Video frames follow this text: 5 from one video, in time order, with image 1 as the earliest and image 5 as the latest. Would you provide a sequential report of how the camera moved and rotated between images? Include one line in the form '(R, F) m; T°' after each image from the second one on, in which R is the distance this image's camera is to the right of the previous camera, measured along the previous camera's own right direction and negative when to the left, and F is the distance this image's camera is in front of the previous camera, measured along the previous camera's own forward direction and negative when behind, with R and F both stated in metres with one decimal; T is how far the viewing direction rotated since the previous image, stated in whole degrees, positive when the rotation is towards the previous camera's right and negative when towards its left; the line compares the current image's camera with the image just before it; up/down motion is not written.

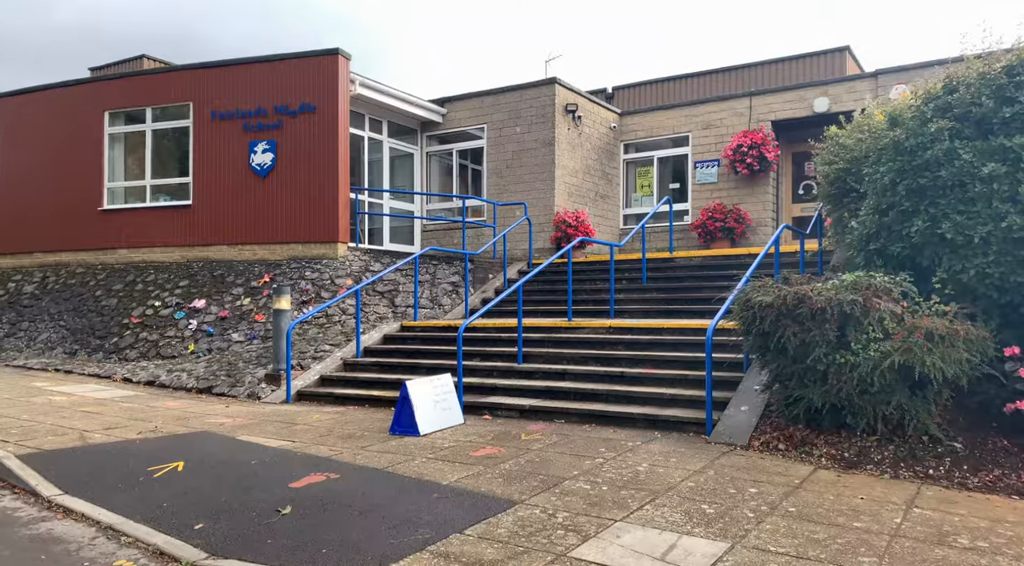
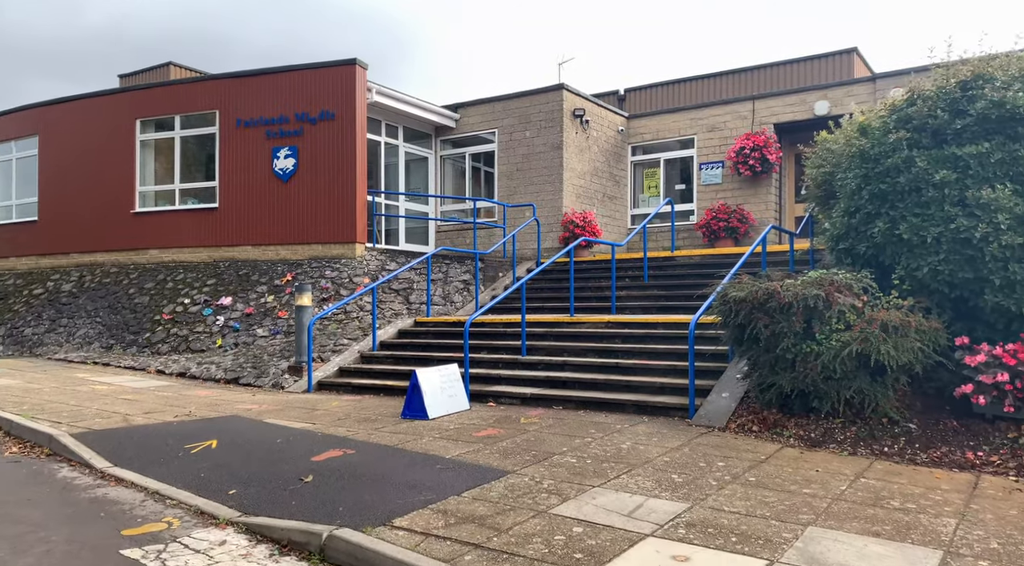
(+0.2, -0.7) m; -1°
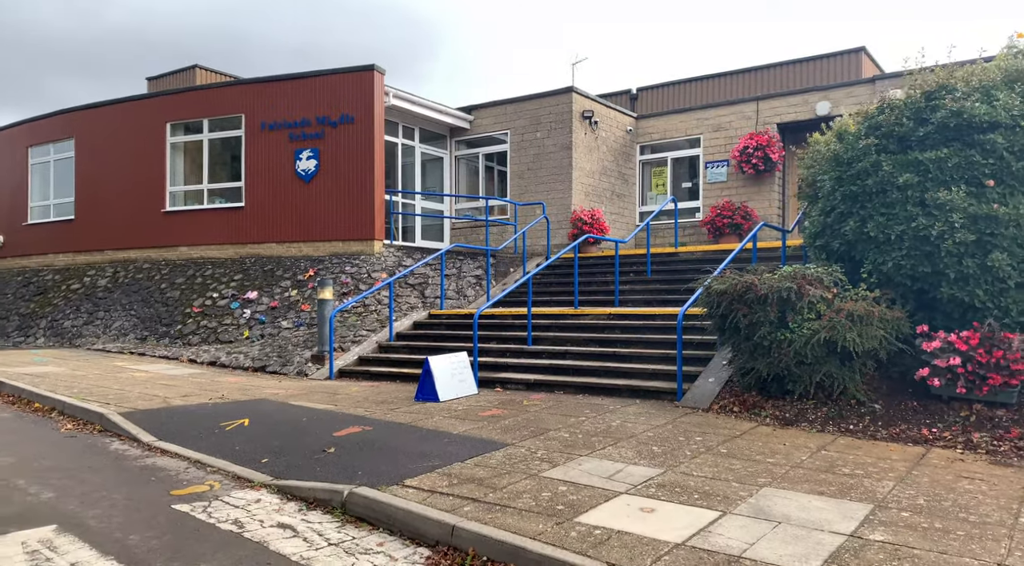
(+0.2, -0.8) m; -1°
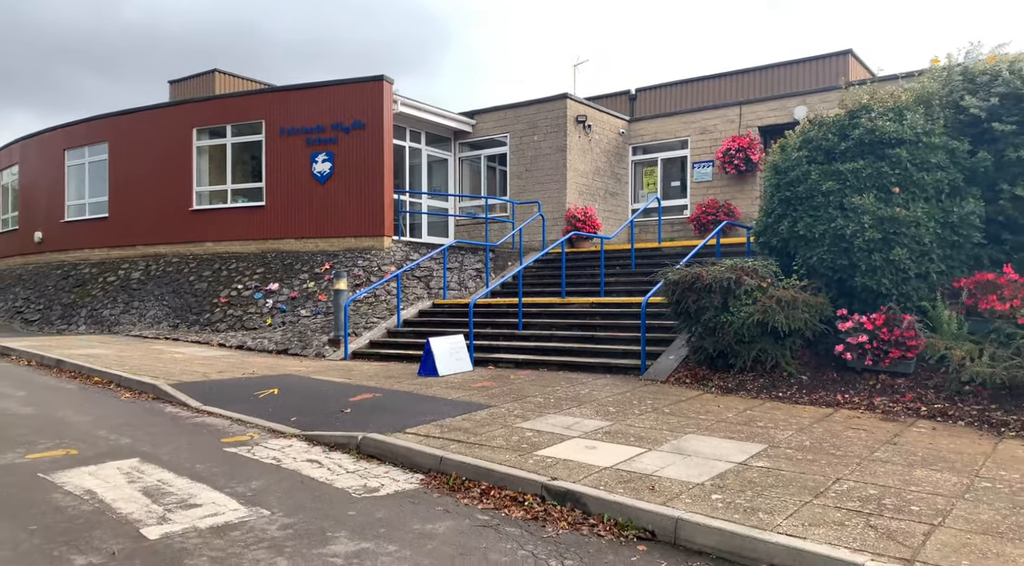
(+0.3, -1.5) m; -1°
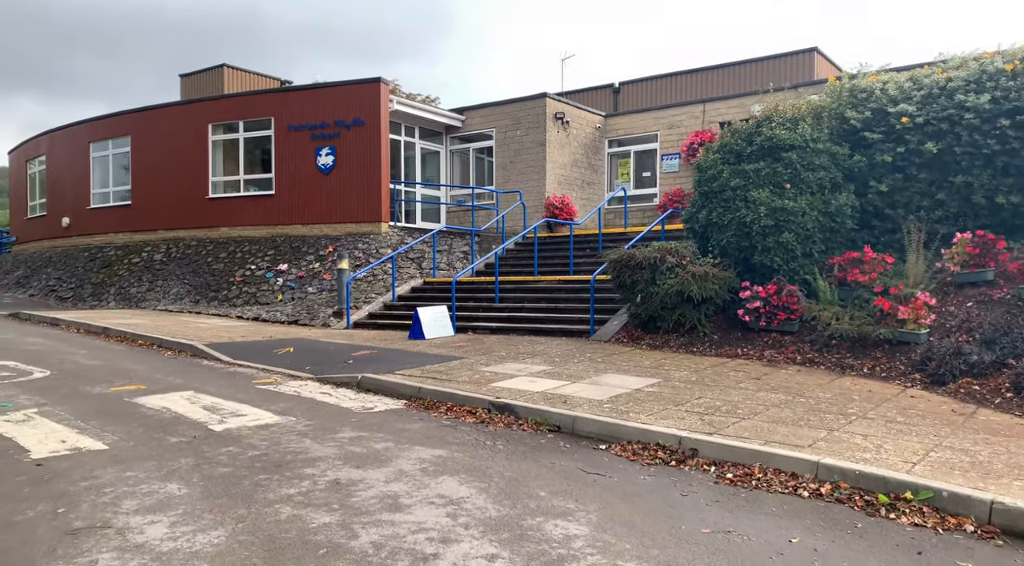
(+0.5, -2.2) m; 0°
